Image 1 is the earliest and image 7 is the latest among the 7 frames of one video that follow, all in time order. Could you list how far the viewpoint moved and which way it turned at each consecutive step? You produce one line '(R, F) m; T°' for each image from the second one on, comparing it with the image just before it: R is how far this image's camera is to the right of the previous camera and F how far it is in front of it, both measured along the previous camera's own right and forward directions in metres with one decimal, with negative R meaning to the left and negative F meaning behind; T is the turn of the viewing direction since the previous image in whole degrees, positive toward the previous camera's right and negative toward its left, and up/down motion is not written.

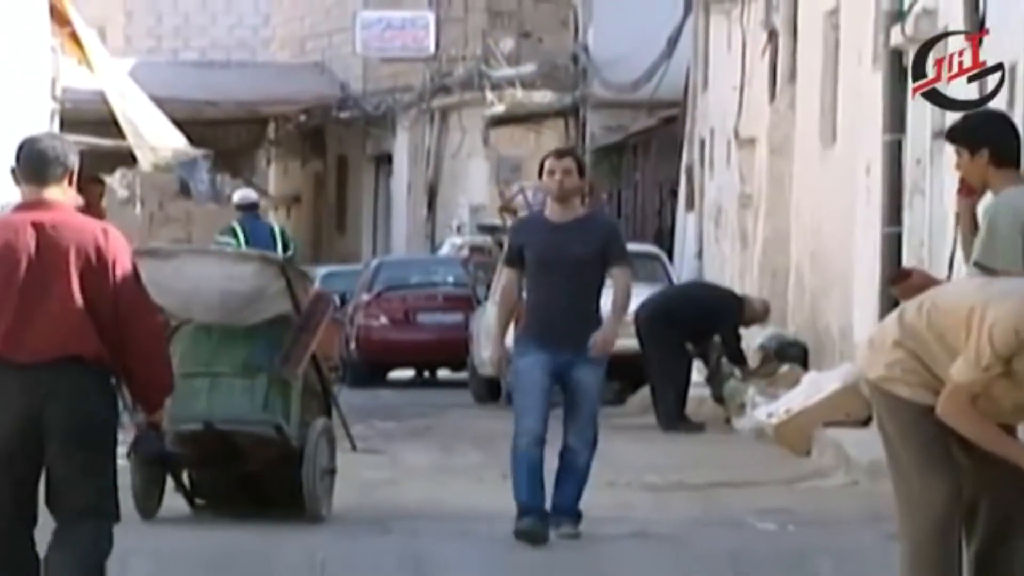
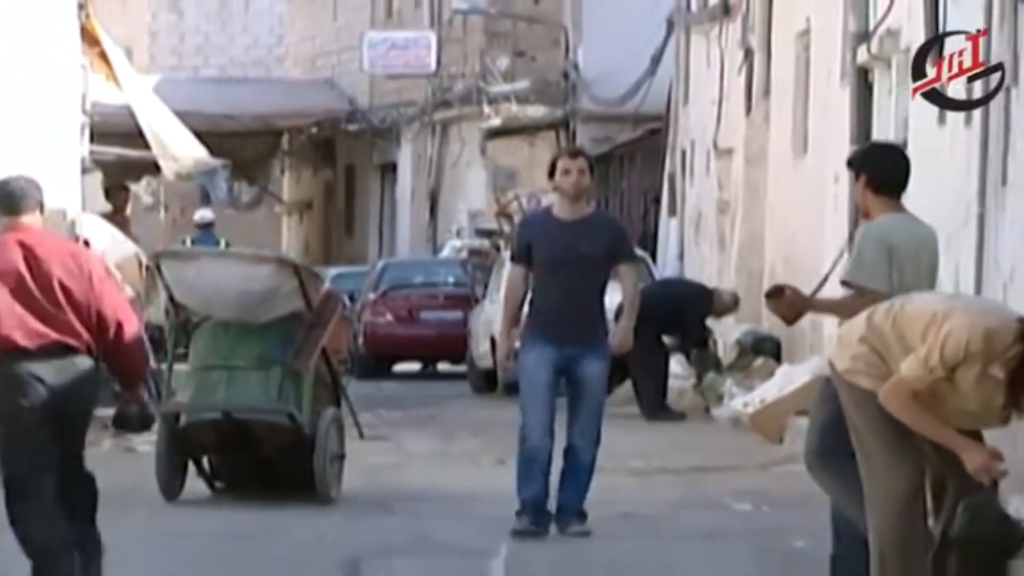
(+0.4, -0.8) m; -2°
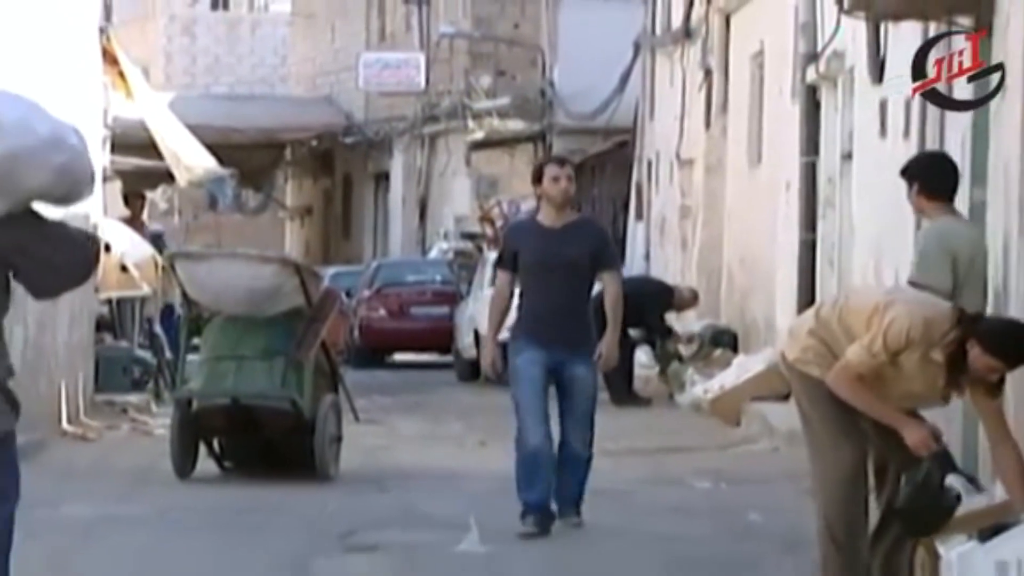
(0.0, -1.2) m; 0°
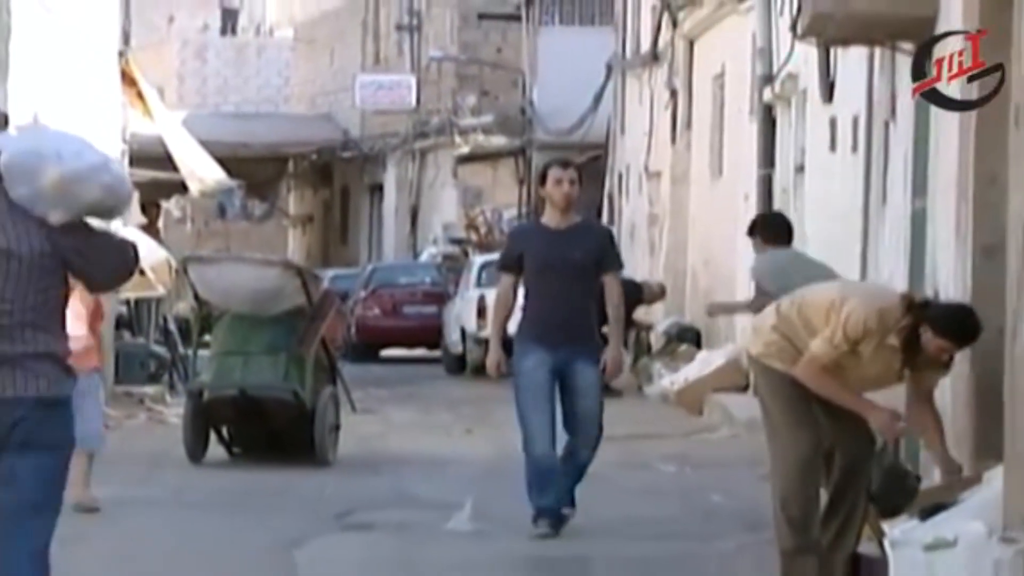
(0.0, -1.2) m; 0°
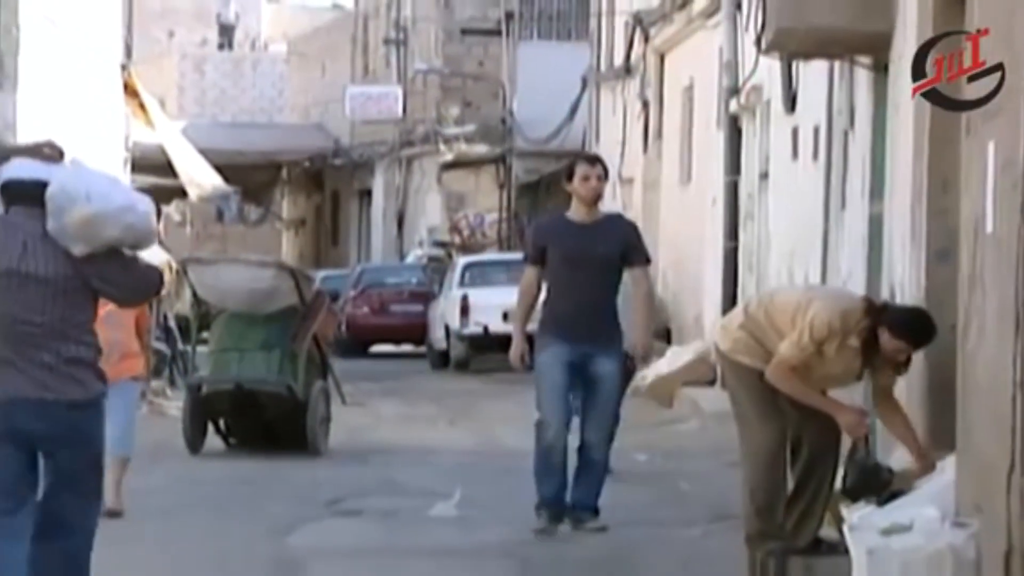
(0.0, -0.8) m; 0°
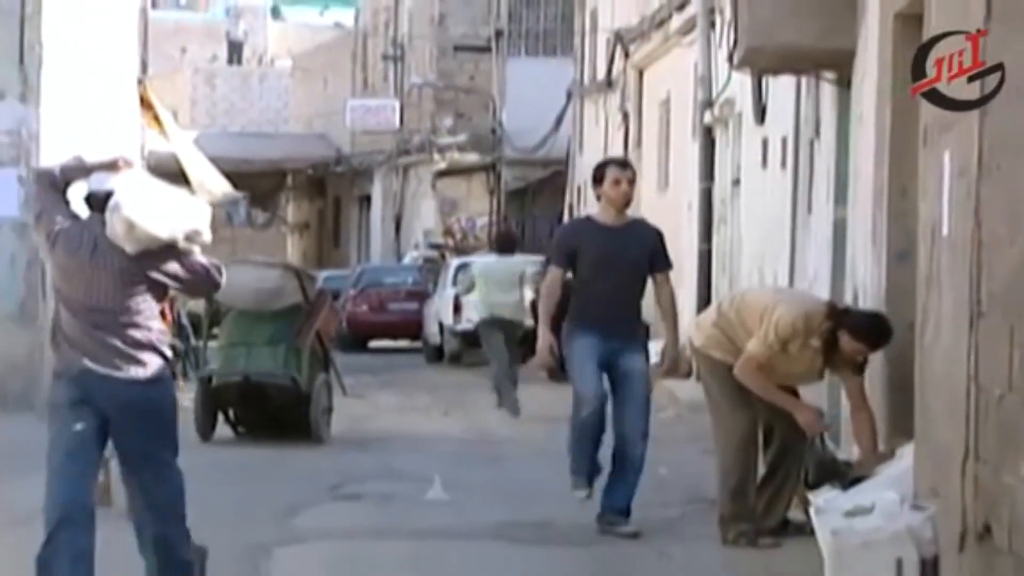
(0.0, -1.1) m; 0°
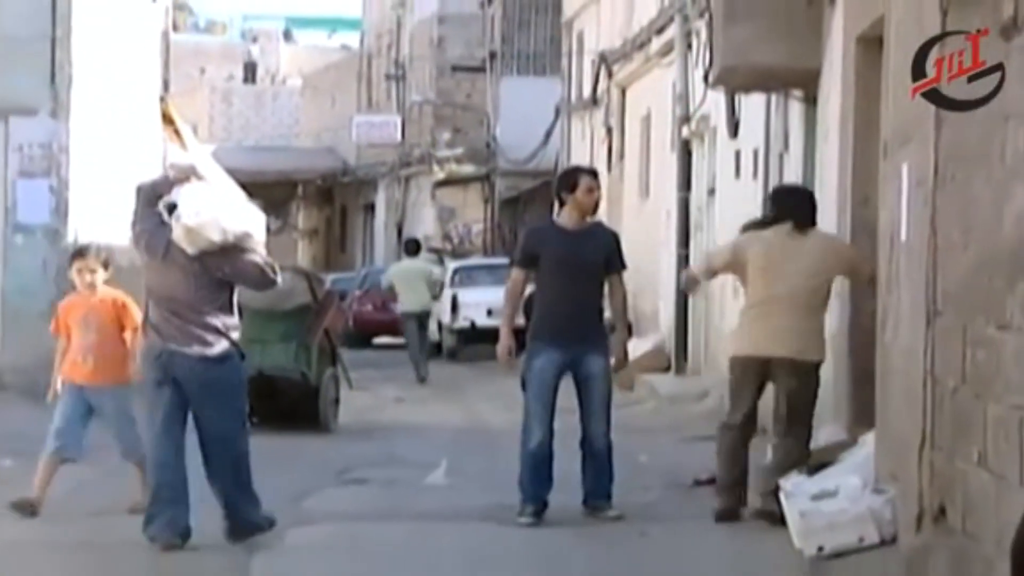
(+0.1, -1.3) m; 0°
